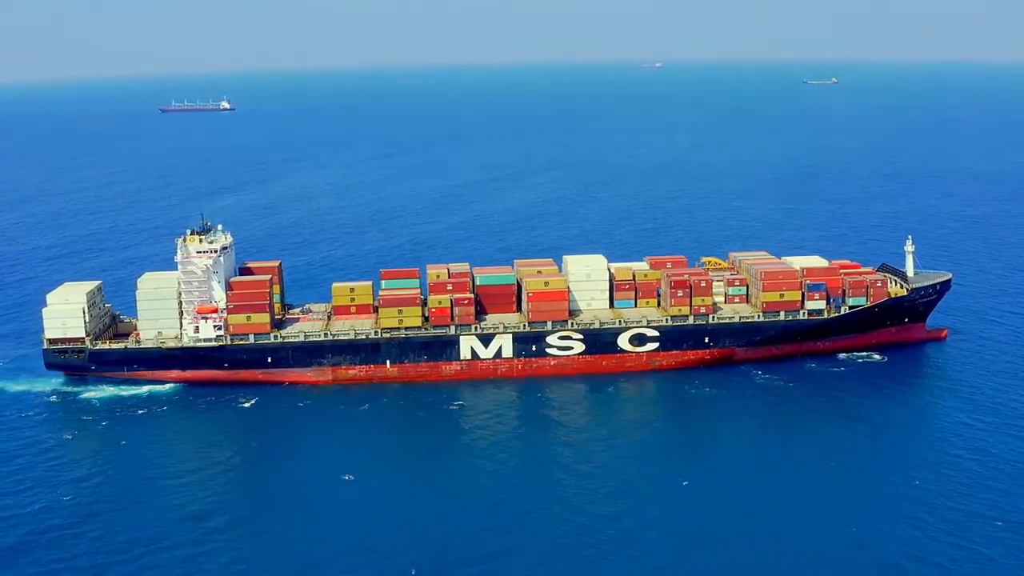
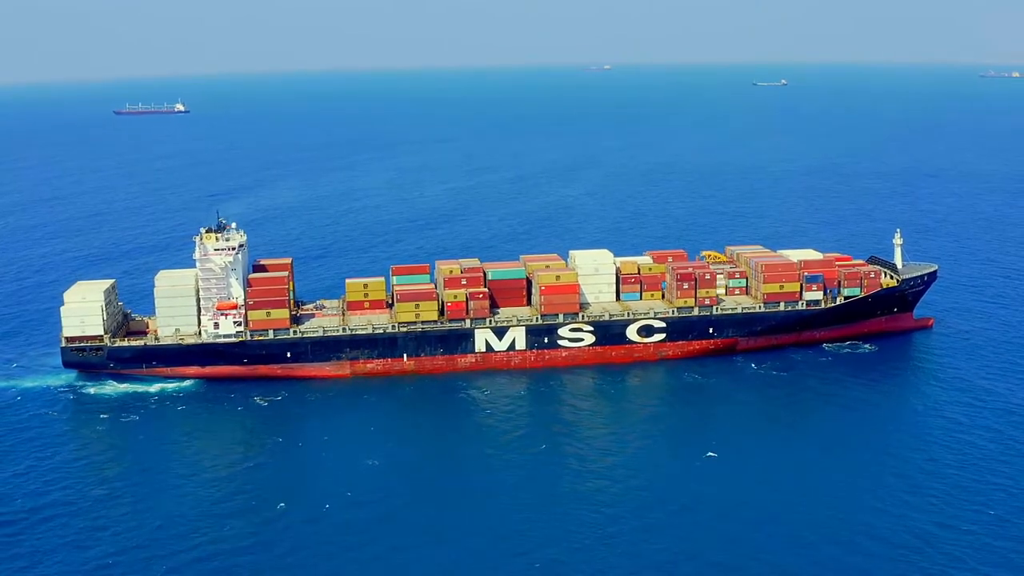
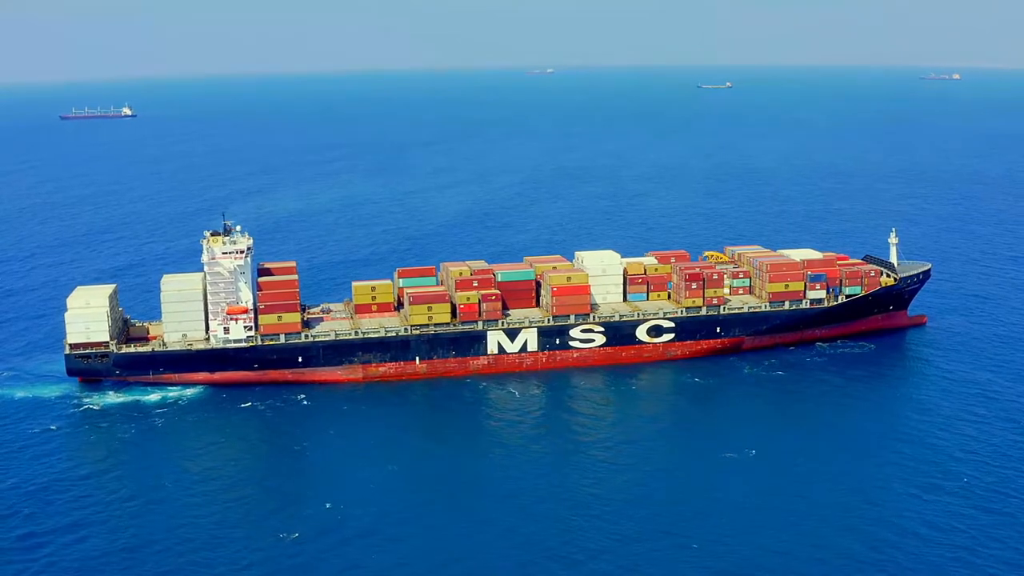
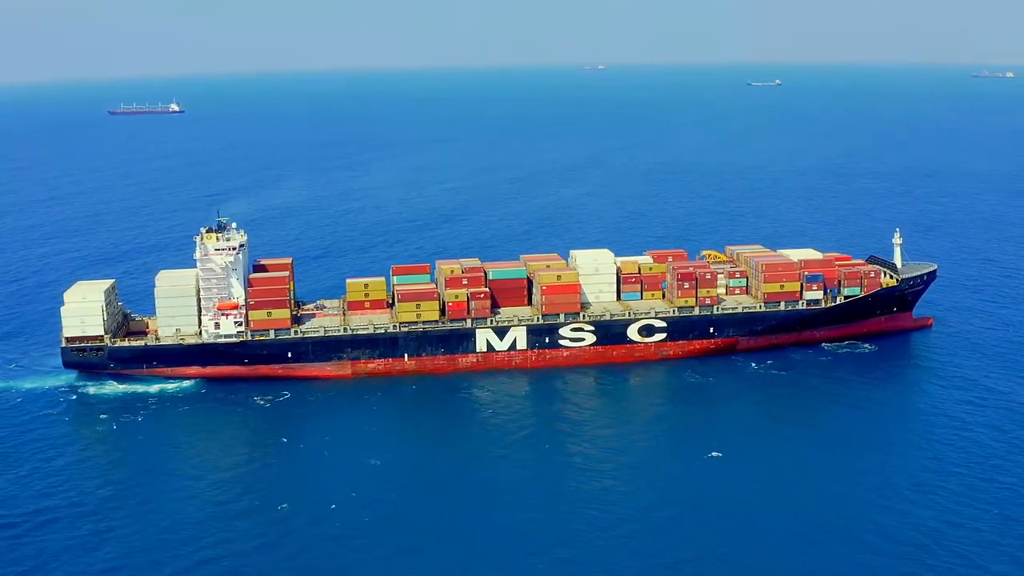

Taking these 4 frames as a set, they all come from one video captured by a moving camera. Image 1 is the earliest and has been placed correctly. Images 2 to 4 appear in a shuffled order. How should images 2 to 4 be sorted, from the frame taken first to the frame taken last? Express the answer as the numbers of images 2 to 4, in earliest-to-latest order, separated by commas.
2, 4, 3
